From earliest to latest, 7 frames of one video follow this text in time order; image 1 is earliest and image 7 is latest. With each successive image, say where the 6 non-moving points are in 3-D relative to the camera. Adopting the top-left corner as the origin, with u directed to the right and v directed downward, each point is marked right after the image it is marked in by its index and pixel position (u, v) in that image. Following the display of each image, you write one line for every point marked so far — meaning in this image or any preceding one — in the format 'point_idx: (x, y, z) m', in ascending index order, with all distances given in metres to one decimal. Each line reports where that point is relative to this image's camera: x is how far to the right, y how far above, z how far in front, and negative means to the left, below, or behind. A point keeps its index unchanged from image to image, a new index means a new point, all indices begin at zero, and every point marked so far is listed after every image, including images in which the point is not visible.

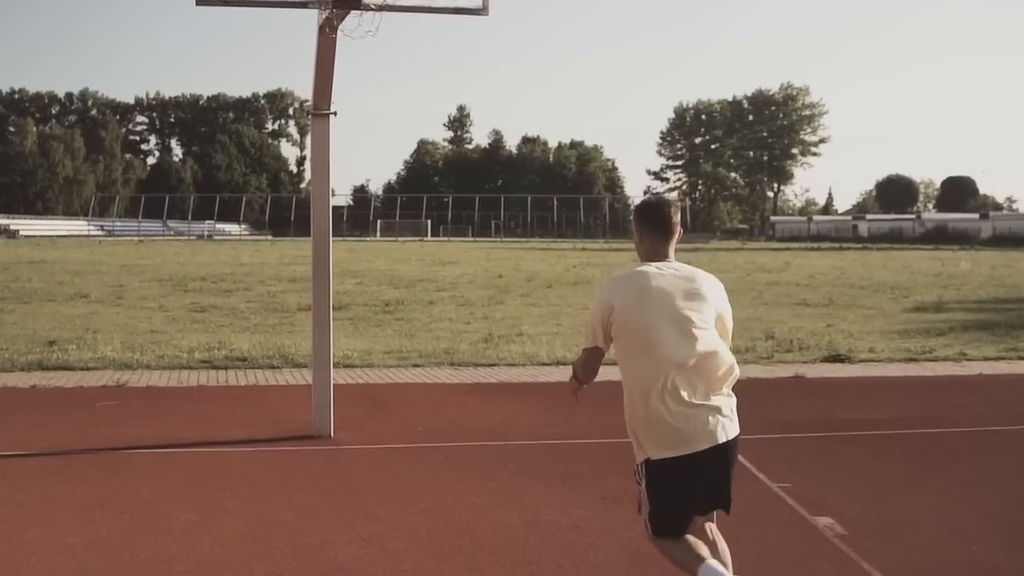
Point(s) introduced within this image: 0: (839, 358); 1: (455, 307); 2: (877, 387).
0: (+2.7, -0.6, +11.4) m
1: (-0.7, -0.3, +17.9) m
2: (+2.4, -0.7, +9.4) m
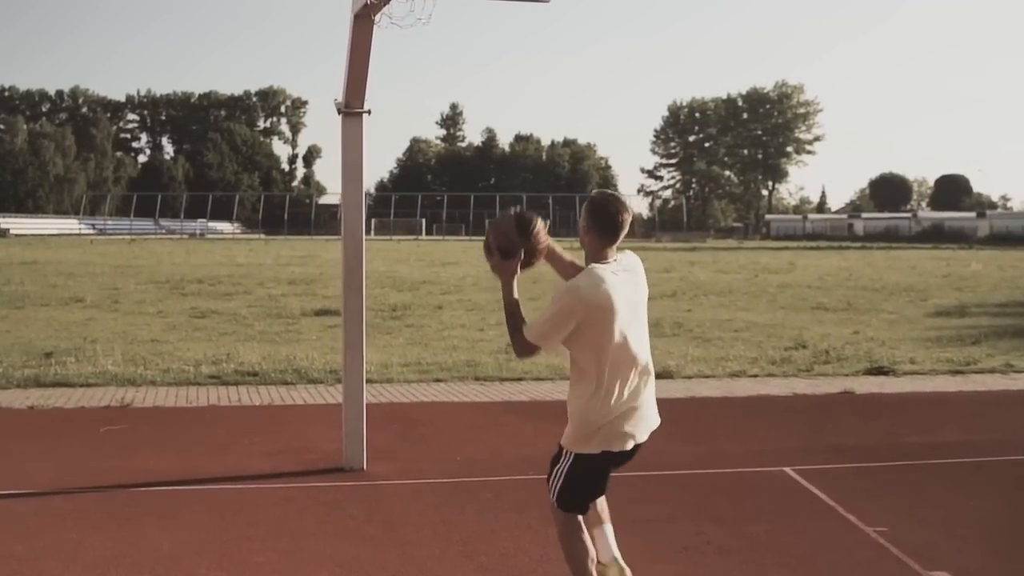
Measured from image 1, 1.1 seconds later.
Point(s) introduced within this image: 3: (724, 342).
0: (+2.9, -0.6, +10.8) m
1: (-0.6, -0.3, +17.3) m
2: (+2.6, -0.7, +8.7) m
3: (+2.0, -0.5, +13.4) m
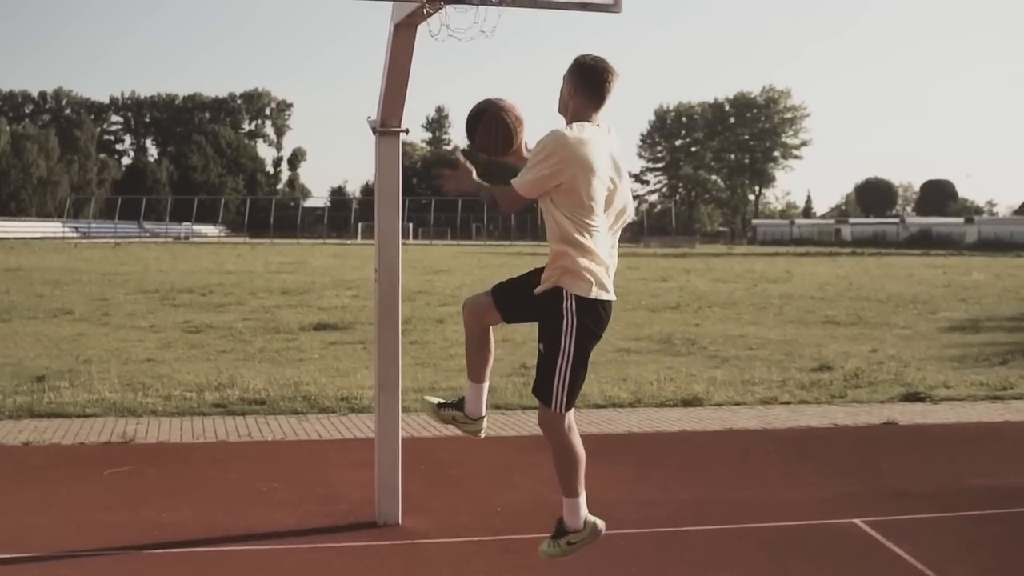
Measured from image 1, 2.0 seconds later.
0: (+3.0, -0.8, +10.3) m
1: (-0.5, -0.5, +16.7) m
2: (+2.8, -0.9, +8.2) m
3: (+2.1, -0.7, +12.9) m
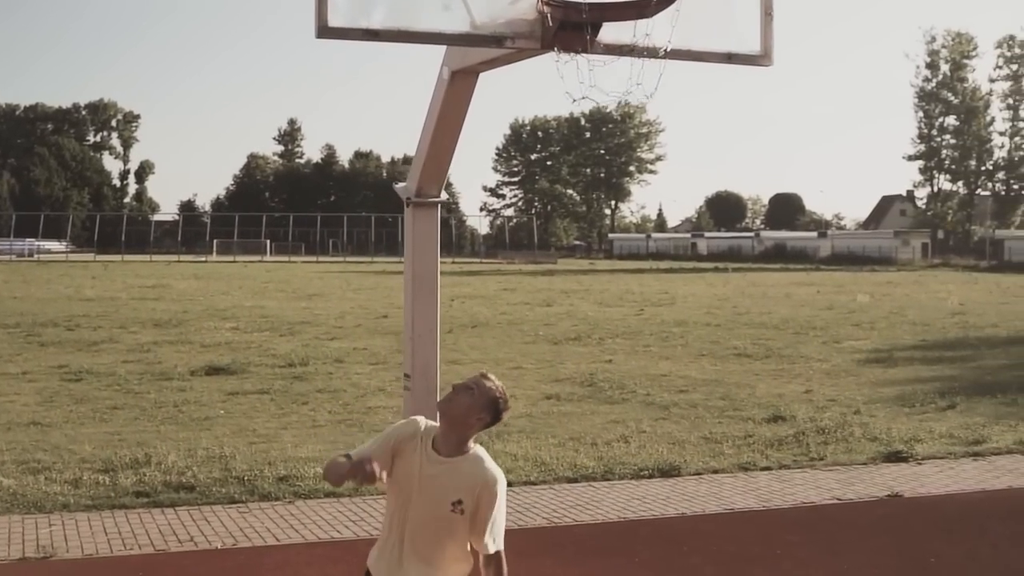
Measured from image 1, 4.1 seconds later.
0: (+2.6, -1.1, +9.6) m
1: (-1.5, -0.9, +15.6) m
2: (+2.7, -1.2, +7.5) m
3: (+1.5, -1.1, +12.0) m
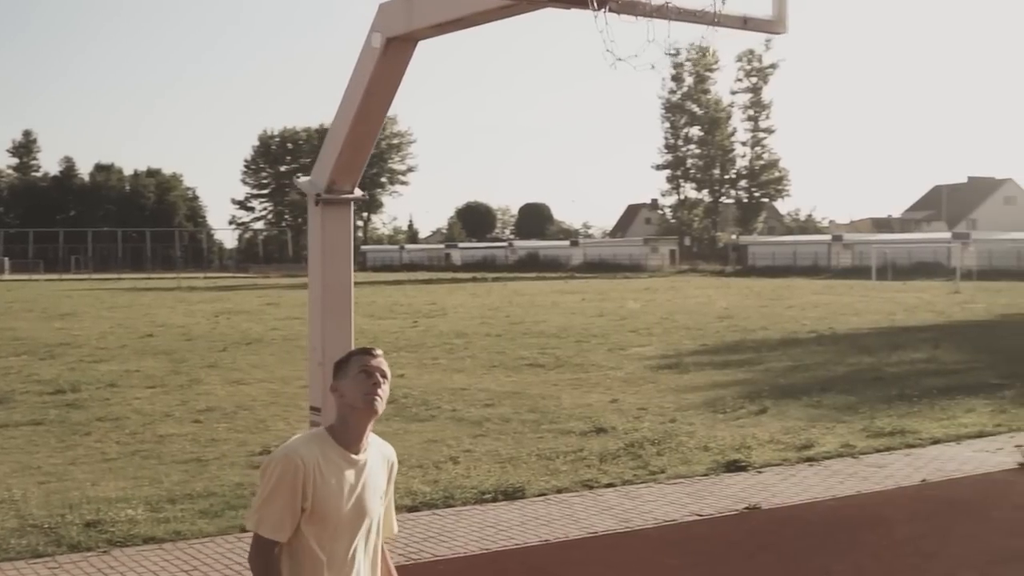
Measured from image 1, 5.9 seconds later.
0: (+1.5, -1.2, +9.3) m
1: (-3.7, -1.1, +14.5) m
2: (+1.9, -1.2, +7.2) m
3: (-0.1, -1.1, +11.5) m
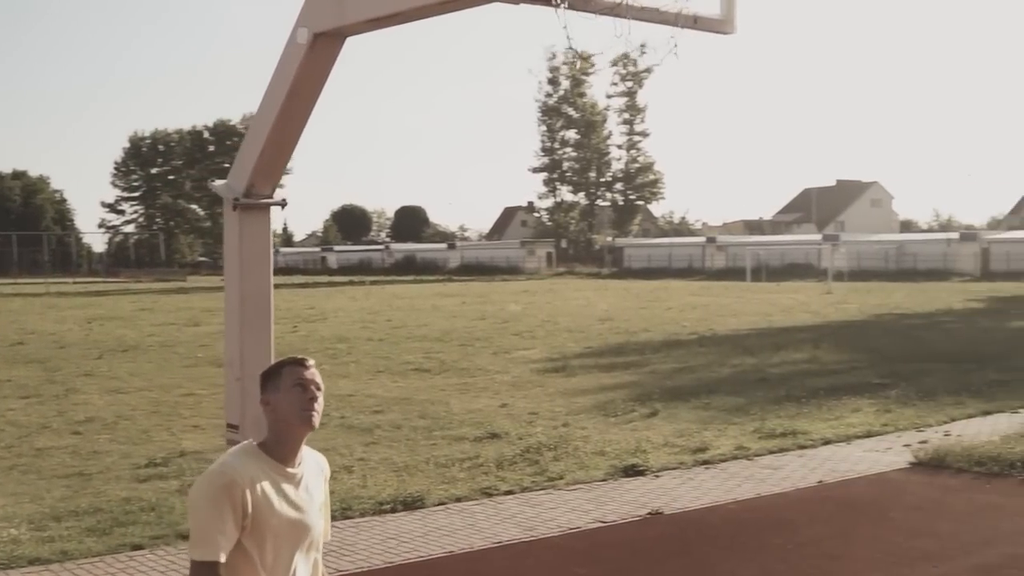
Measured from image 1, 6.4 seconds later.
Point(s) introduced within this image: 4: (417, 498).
0: (+0.8, -1.2, +9.2) m
1: (-4.8, -1.1, +14.0) m
2: (+1.4, -1.2, +7.2) m
3: (-0.9, -1.2, +11.3) m
4: (-0.5, -1.2, +8.2) m
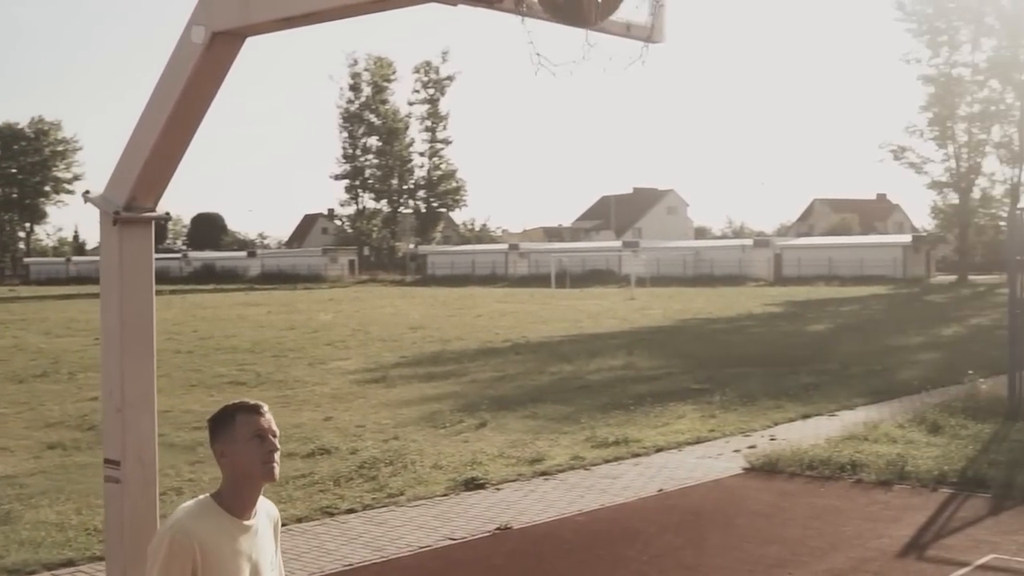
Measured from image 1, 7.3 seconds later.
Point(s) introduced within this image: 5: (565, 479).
0: (-0.2, -1.3, +9.1) m
1: (-6.5, -1.3, +13.0) m
2: (+0.6, -1.3, +7.2) m
3: (-2.3, -1.3, +10.9) m
4: (-1.4, -1.3, +7.8) m
5: (+0.3, -1.3, +9.4) m
